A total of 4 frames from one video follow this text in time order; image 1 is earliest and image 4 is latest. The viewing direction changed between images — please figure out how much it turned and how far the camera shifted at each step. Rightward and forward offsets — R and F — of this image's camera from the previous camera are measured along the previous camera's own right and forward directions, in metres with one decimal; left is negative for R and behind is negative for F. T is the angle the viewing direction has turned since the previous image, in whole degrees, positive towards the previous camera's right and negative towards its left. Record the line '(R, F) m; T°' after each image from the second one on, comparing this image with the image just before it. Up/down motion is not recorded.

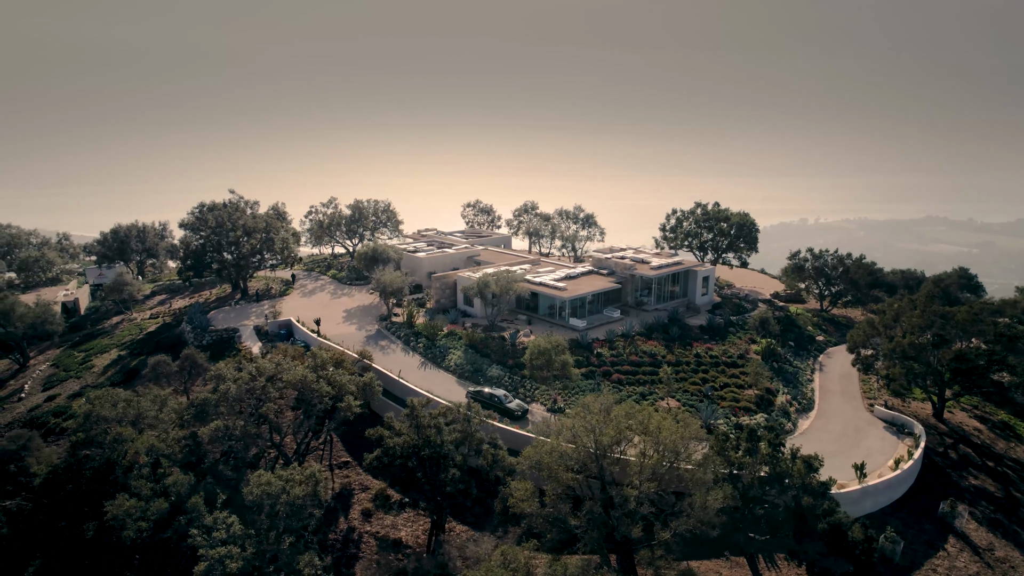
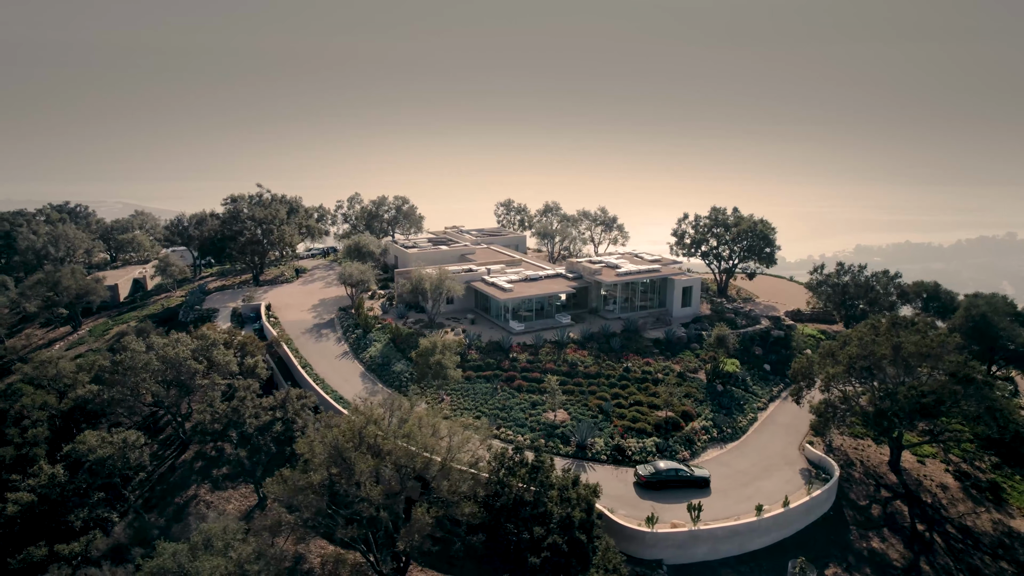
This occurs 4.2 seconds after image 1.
(+12.2, +1.3) m; -12°
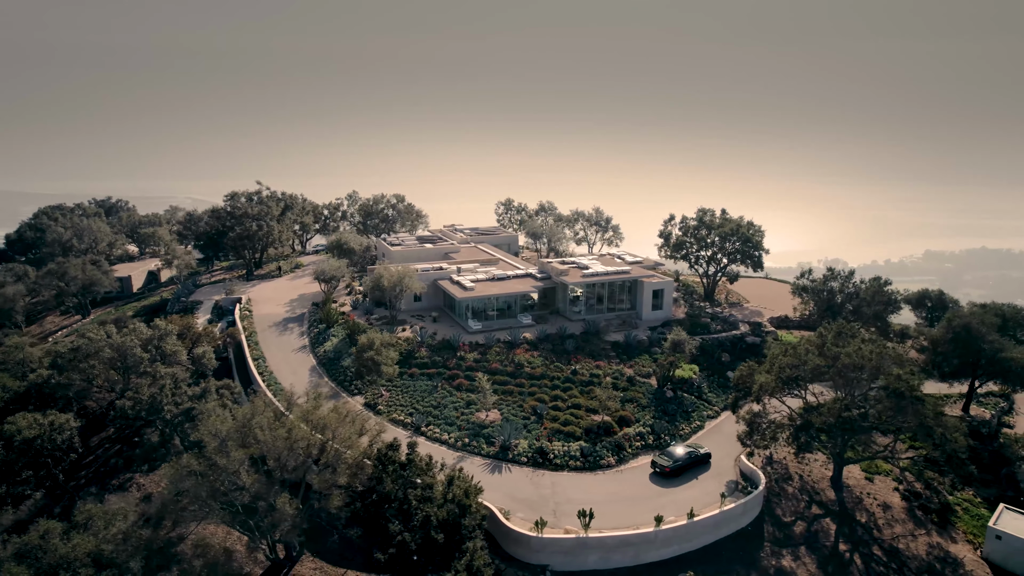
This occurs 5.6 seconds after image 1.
(+5.7, +0.1) m; -4°
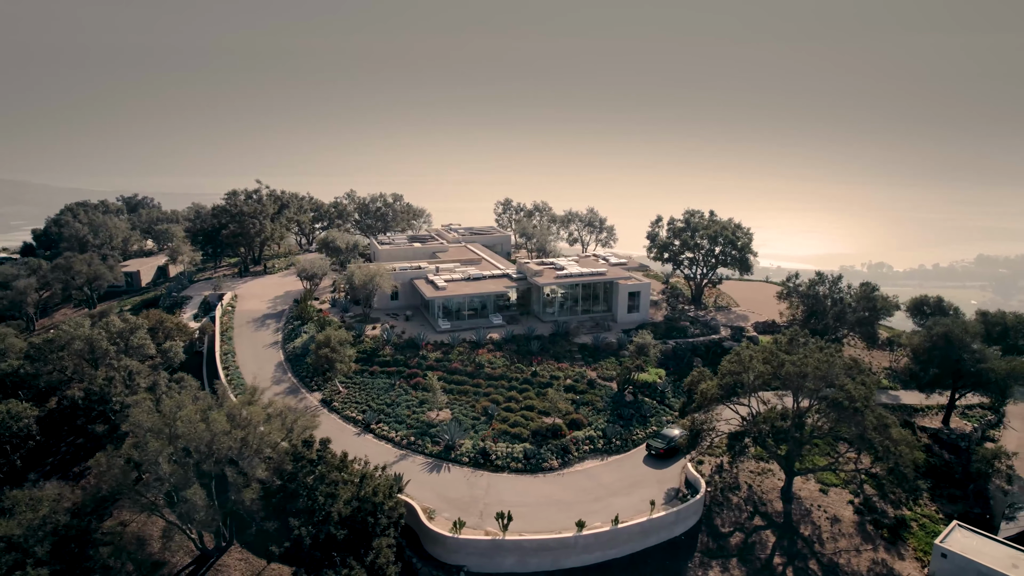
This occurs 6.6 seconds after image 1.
(+4.1, 0.0) m; -3°
